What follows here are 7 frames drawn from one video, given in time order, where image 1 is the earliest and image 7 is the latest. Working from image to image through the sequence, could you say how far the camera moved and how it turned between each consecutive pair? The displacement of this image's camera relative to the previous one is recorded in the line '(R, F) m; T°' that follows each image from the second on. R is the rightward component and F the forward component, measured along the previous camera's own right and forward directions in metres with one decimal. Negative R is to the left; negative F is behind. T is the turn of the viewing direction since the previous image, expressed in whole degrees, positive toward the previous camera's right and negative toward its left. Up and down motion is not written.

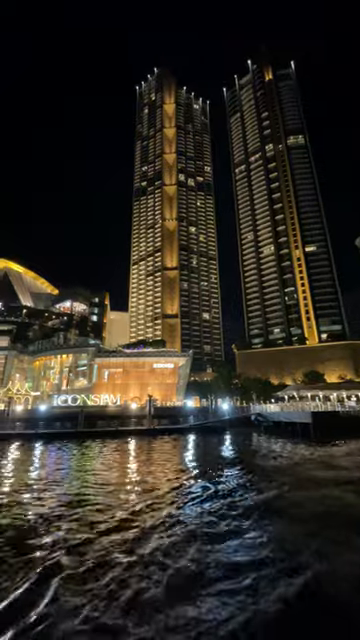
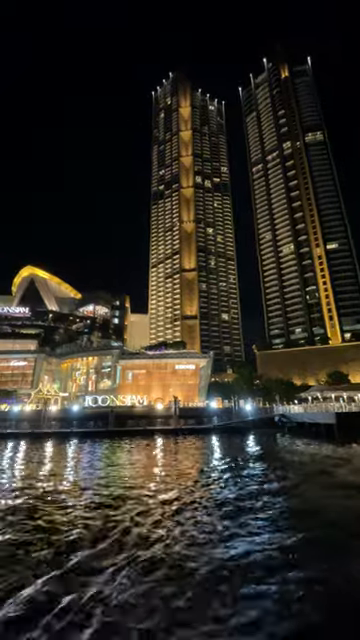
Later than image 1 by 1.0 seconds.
(-0.4, -0.6) m; -3°
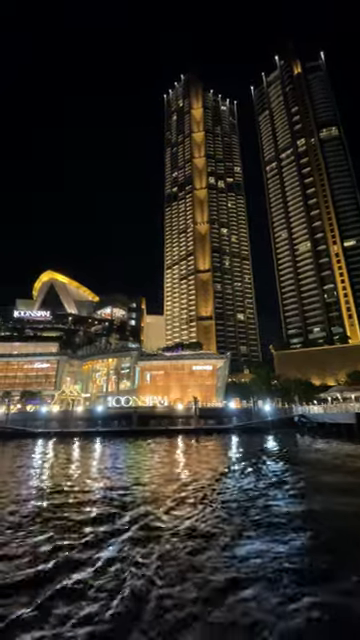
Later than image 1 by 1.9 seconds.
(-0.3, -0.4) m; -3°
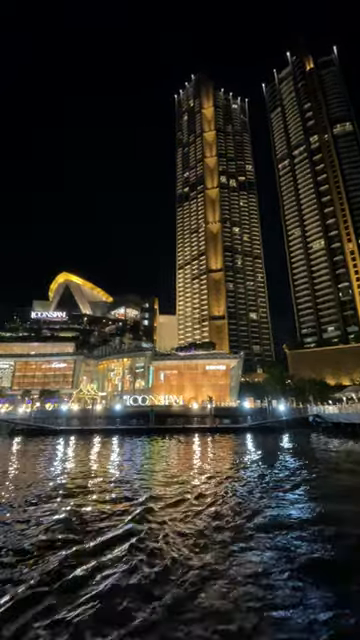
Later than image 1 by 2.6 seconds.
(-0.3, -0.4) m; -2°
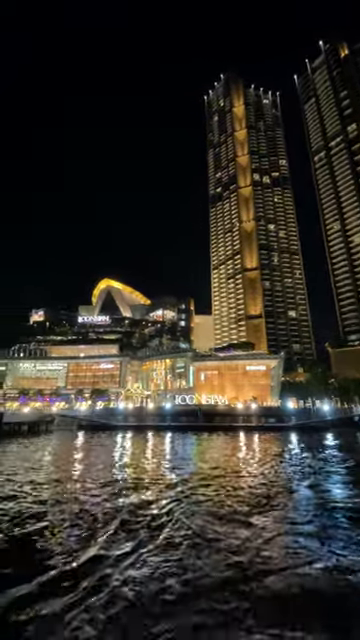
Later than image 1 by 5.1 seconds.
(-0.8, -1.0) m; -6°
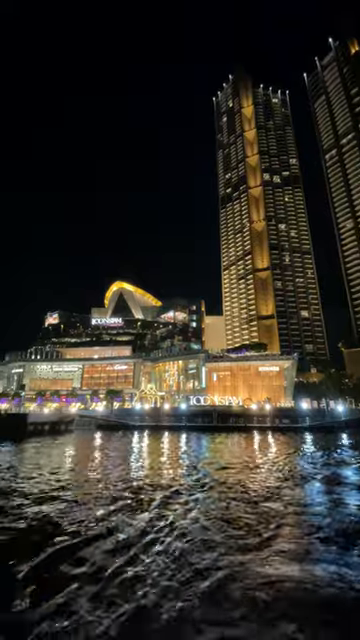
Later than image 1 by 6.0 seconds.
(-0.3, -0.3) m; -2°
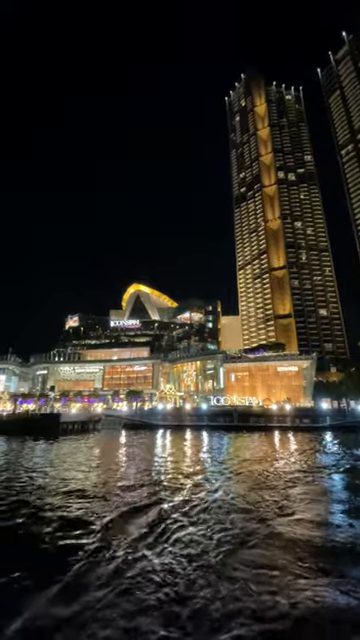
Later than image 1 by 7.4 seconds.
(-0.3, -0.5) m; -3°
